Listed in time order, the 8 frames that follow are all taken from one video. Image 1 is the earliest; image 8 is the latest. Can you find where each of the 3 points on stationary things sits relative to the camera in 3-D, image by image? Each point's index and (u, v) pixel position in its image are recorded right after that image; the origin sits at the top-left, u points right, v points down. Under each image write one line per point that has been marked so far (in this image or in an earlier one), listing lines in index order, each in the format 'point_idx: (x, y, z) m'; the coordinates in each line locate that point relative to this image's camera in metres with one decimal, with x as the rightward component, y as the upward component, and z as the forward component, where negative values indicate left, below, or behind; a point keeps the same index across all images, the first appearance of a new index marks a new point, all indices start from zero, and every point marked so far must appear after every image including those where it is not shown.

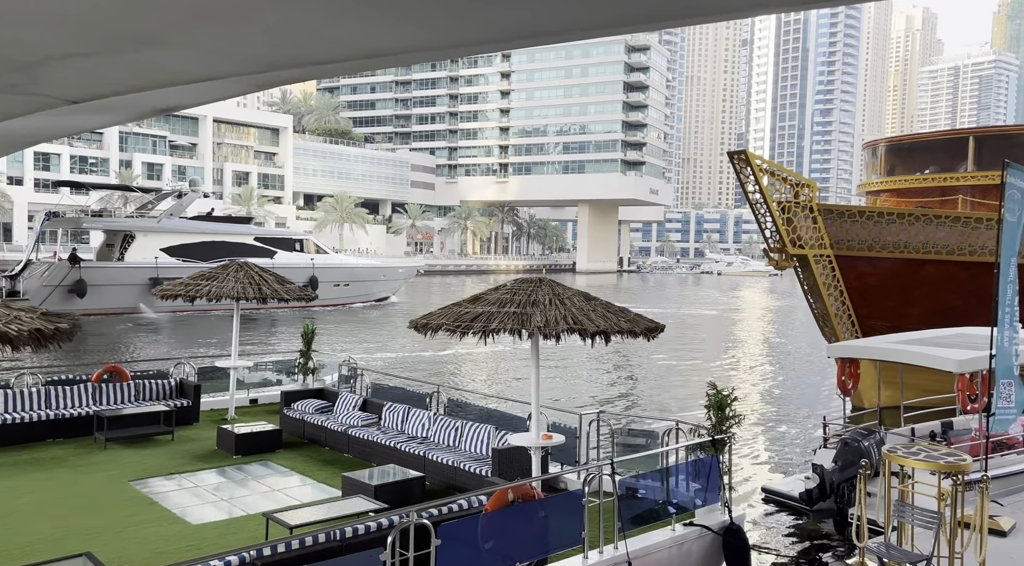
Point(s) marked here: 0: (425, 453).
0: (-0.8, -1.7, +8.0) m
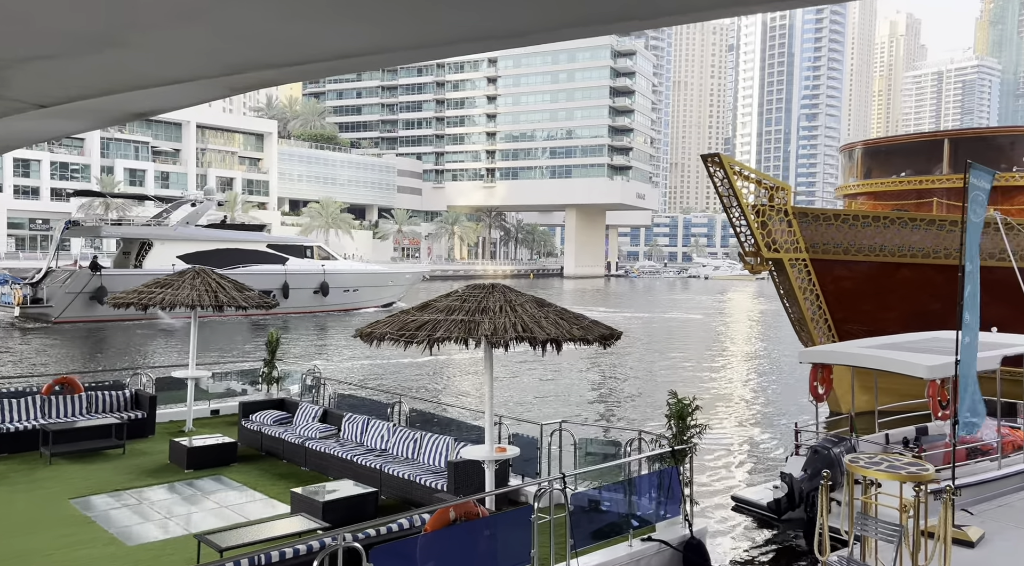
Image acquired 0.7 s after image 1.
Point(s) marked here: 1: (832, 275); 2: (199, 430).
0: (-1.2, -1.7, +7.7) m
1: (+5.8, +0.1, +15.1) m
2: (-3.9, -1.8, +10.4) m
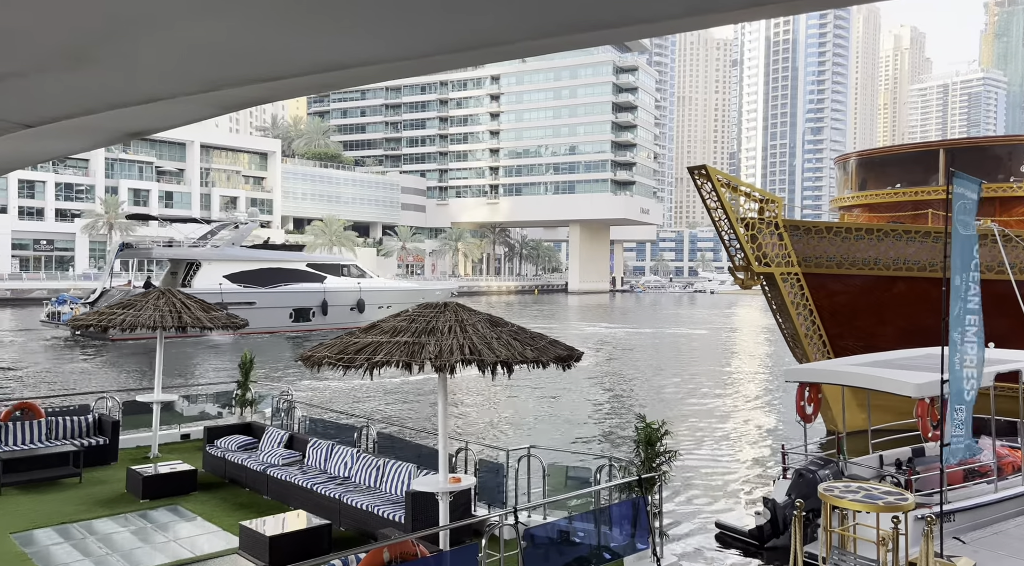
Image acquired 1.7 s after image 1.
0: (-1.5, -1.9, +7.3) m
1: (+5.6, -0.1, +14.7) m
2: (-4.2, -2.1, +10.1) m
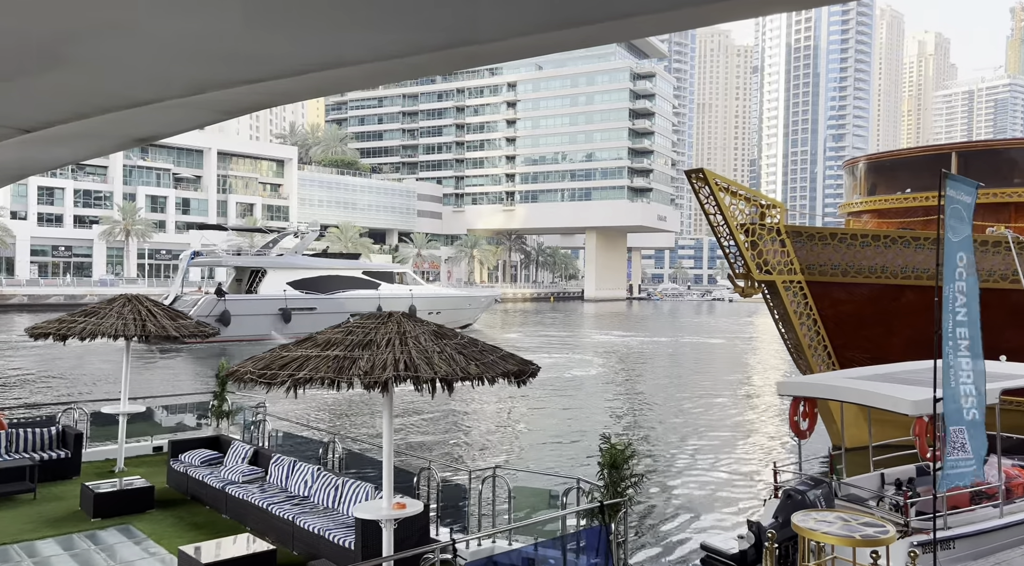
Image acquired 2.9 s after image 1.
0: (-1.8, -2.0, +6.9) m
1: (+5.4, -0.3, +14.1) m
2: (-4.5, -2.2, +9.7) m
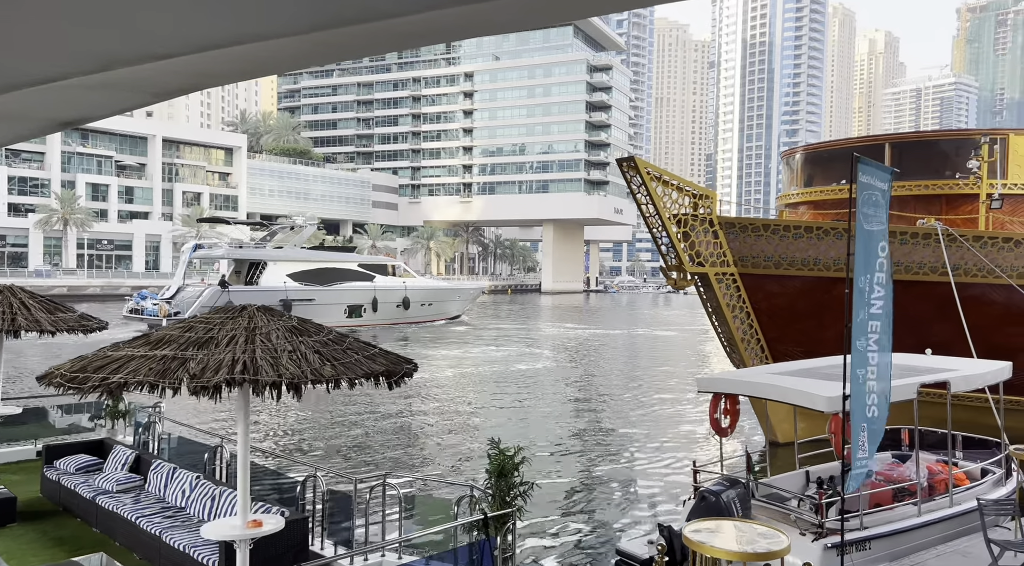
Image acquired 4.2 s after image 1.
0: (-2.7, -1.9, +6.3) m
1: (+4.2, -0.1, +13.9) m
2: (-5.5, -2.1, +9.0) m
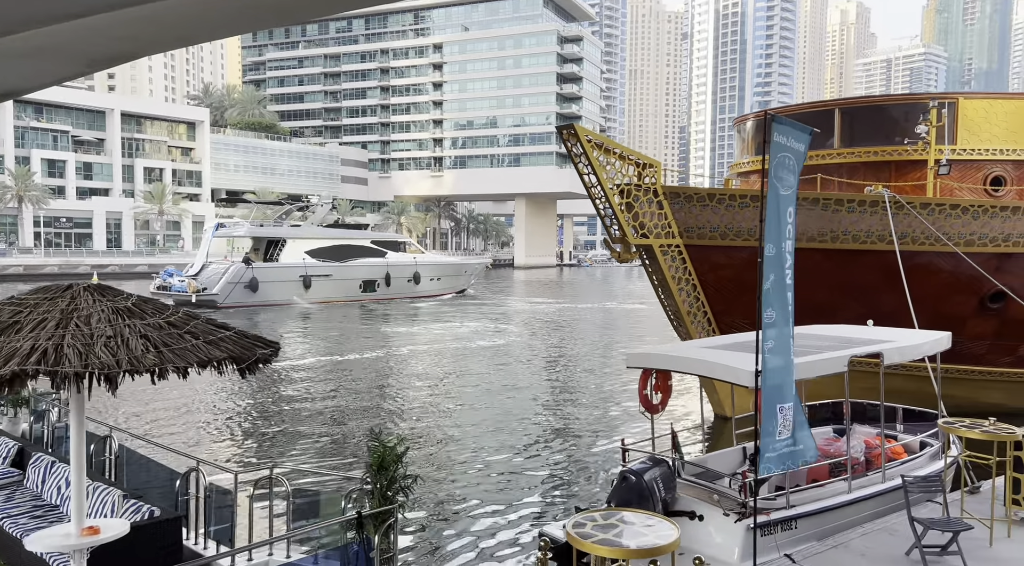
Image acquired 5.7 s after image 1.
0: (-3.4, -1.7, +5.8) m
1: (+3.2, +0.3, +13.5) m
2: (-6.3, -1.9, +8.3) m
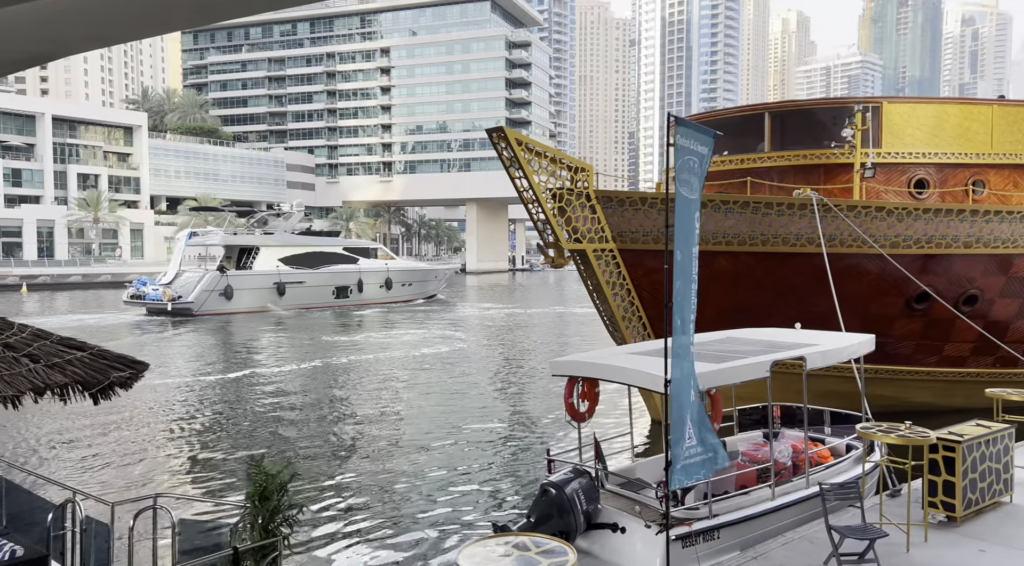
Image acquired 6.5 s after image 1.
0: (-4.0, -1.8, +5.3) m
1: (+2.1, +0.3, +13.4) m
2: (-7.0, -2.0, +7.7) m
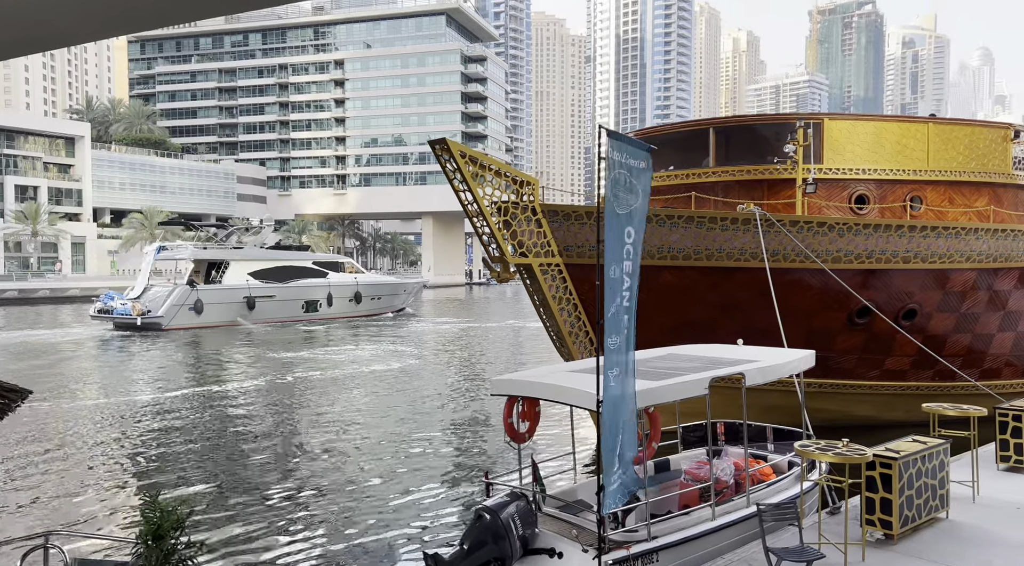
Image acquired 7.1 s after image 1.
0: (-4.5, -1.9, +4.9) m
1: (+1.2, 0.0, +13.3) m
2: (-7.6, -2.2, +7.1) m
